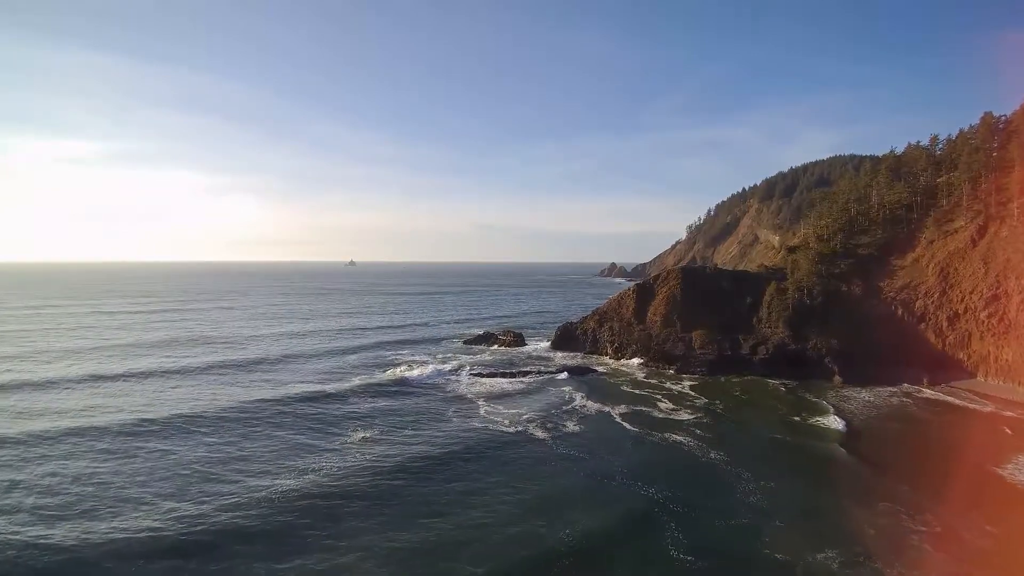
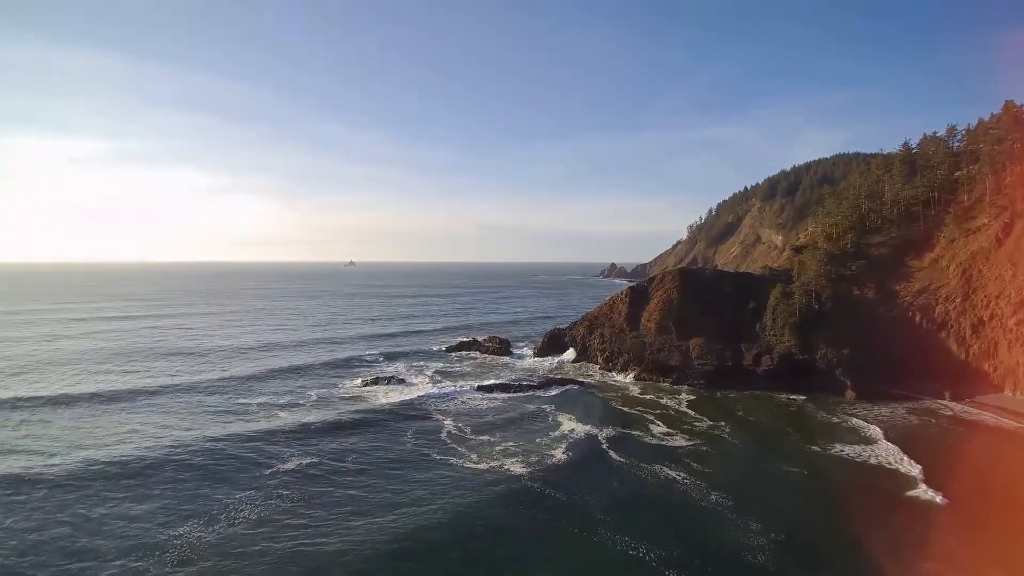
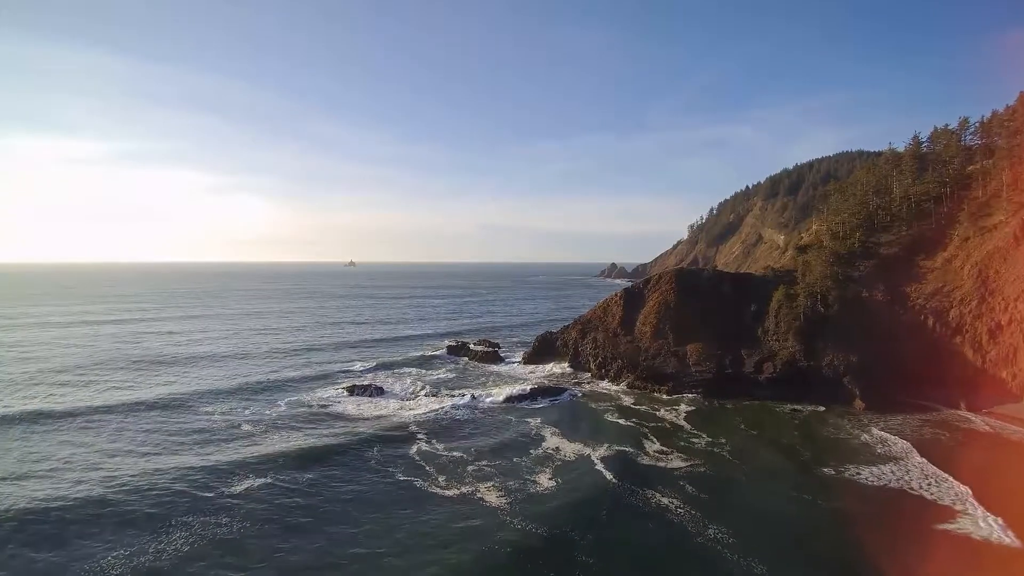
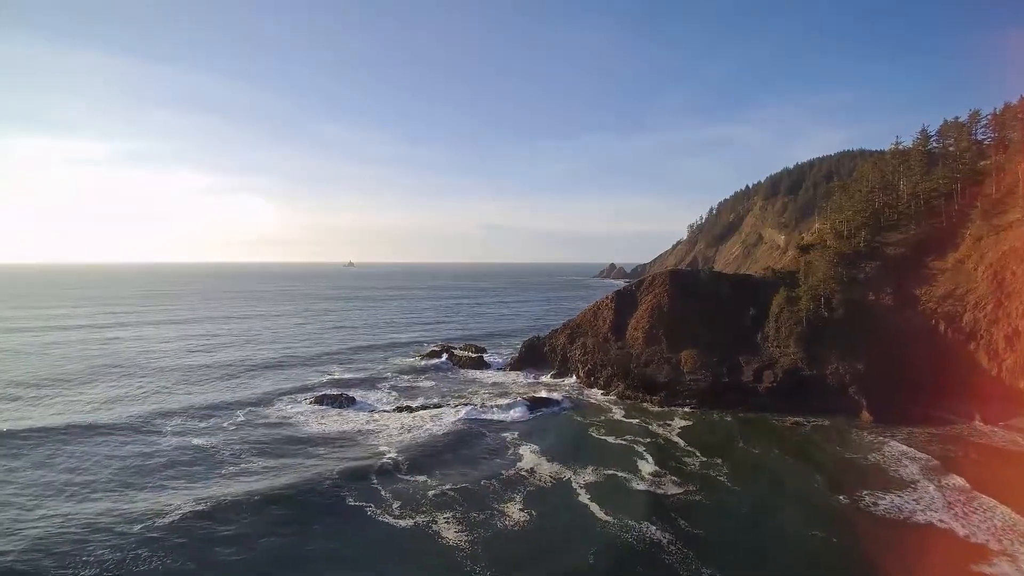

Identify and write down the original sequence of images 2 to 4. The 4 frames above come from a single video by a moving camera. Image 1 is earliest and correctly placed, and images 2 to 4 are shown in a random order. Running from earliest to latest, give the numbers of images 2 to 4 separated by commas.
2, 3, 4
